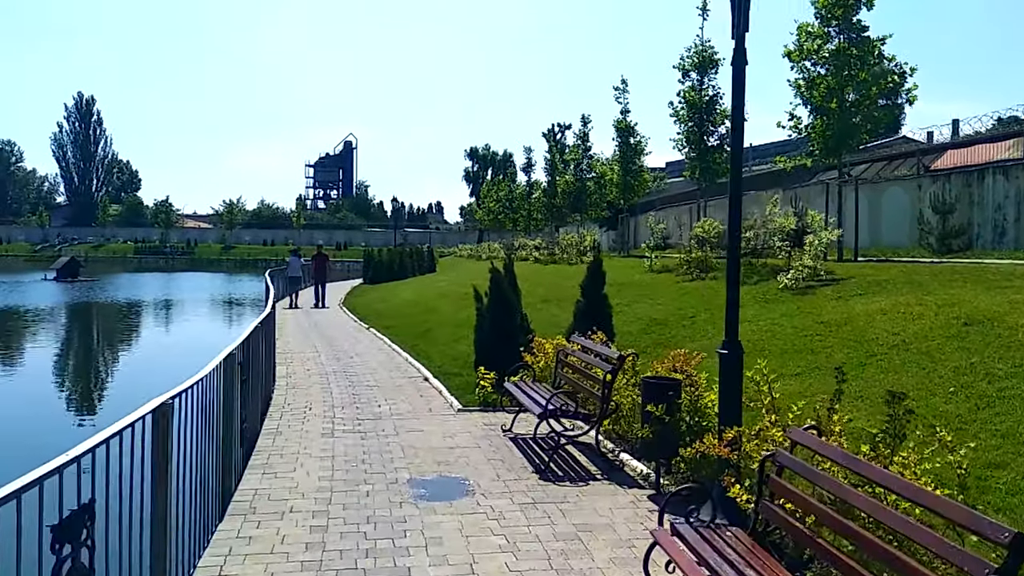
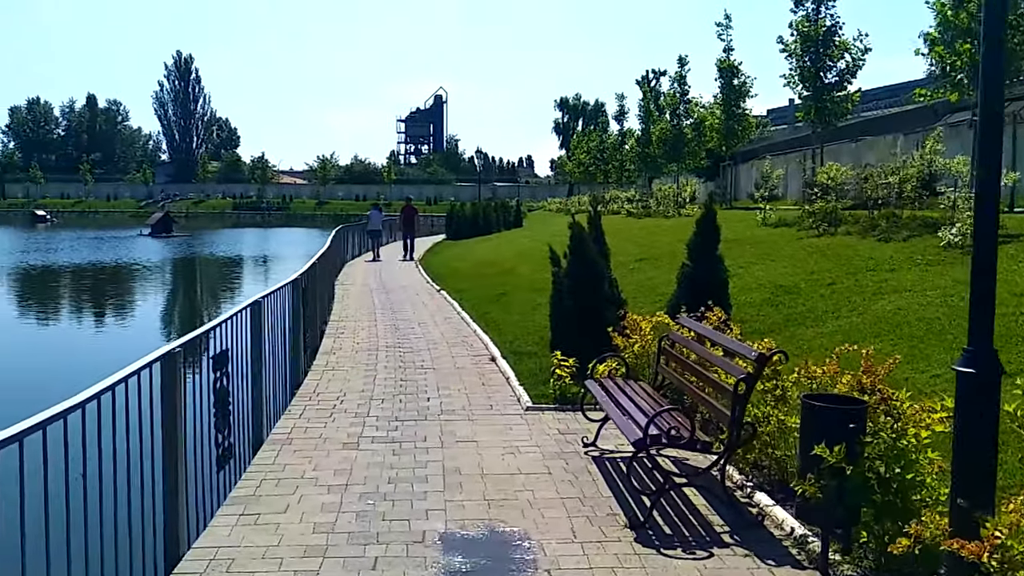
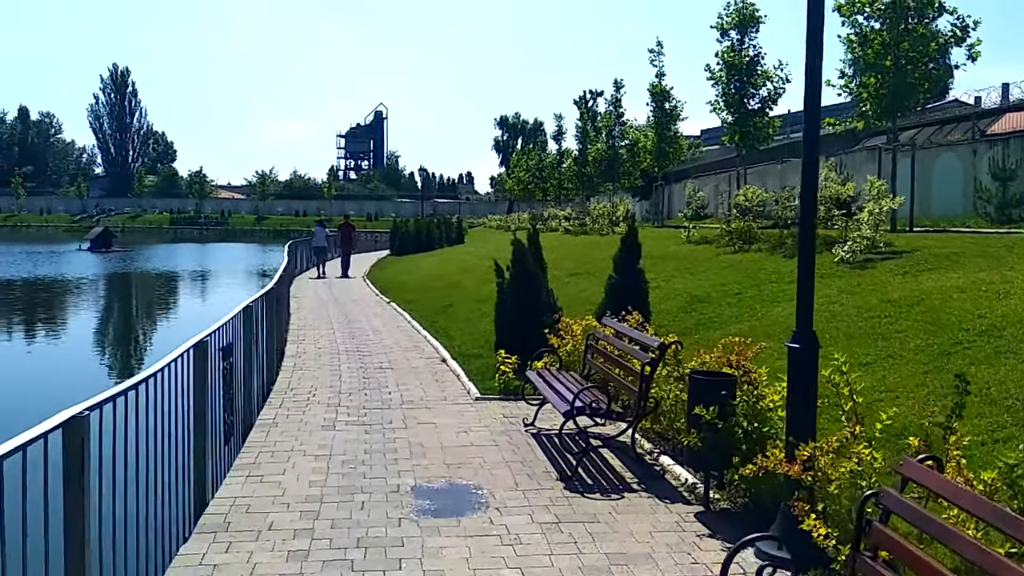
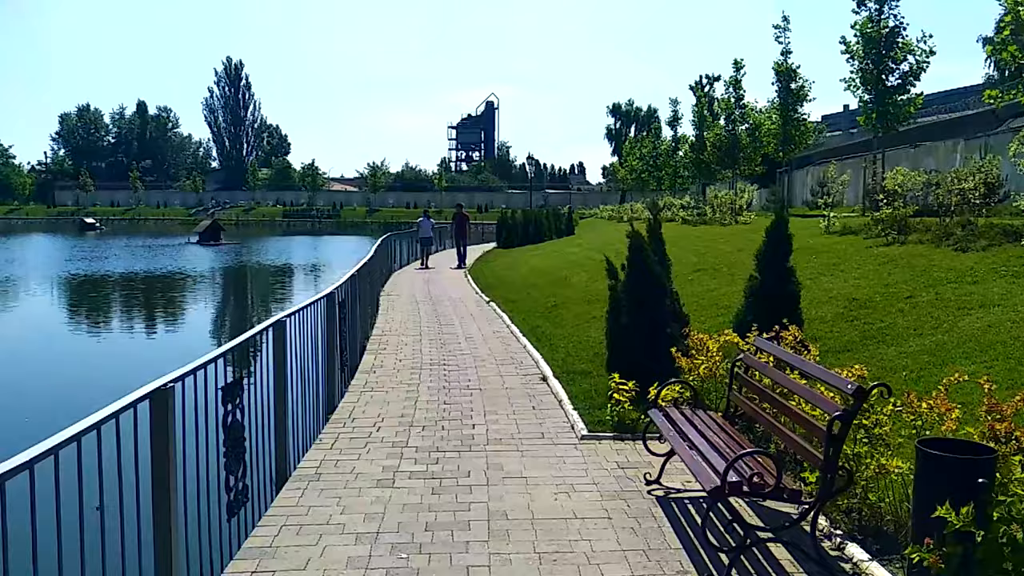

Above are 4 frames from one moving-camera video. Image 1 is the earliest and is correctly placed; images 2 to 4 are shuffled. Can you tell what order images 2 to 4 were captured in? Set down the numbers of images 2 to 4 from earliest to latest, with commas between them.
3, 2, 4
